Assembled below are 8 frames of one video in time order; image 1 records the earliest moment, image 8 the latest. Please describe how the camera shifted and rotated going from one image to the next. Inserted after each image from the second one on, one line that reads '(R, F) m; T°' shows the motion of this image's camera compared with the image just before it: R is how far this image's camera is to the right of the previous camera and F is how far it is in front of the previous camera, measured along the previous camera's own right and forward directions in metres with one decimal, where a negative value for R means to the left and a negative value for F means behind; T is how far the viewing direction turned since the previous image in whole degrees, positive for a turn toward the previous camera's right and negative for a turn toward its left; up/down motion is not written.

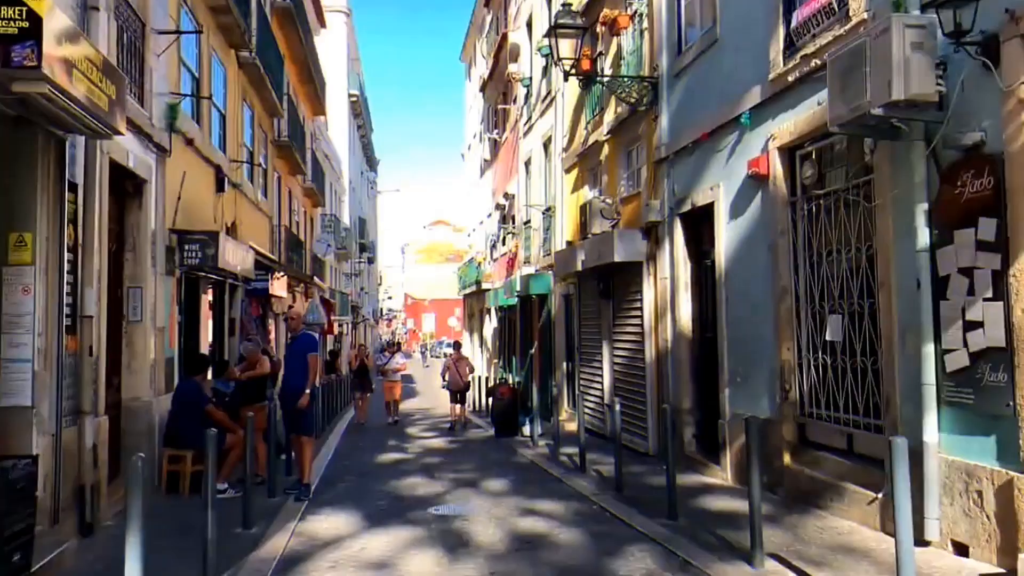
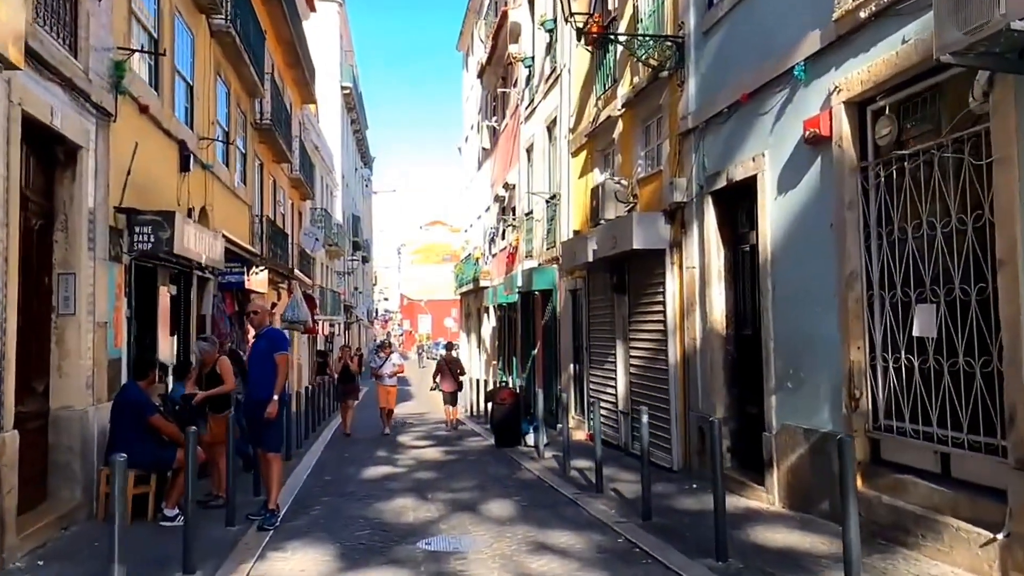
(-0.1, +1.7) m; 0°
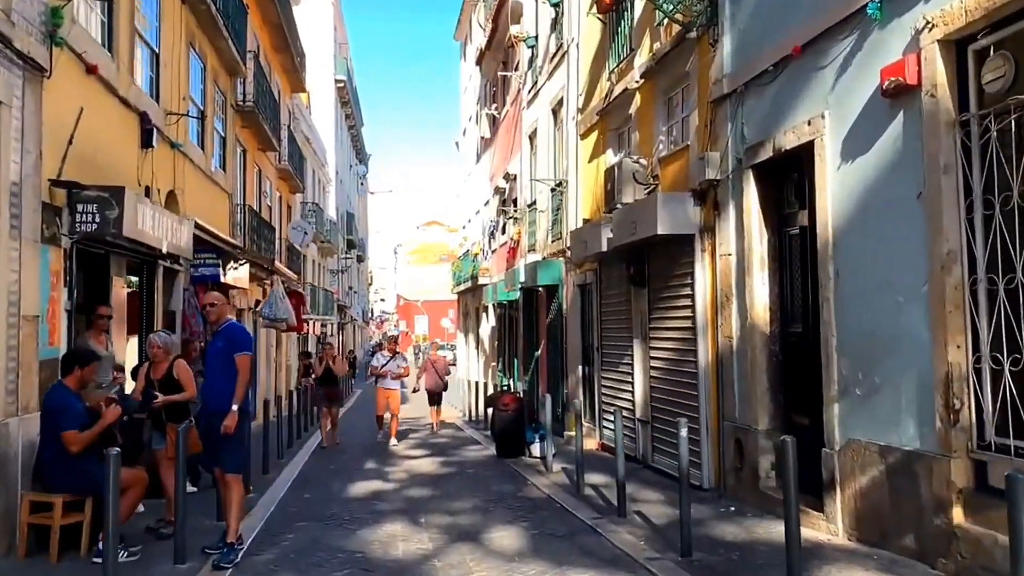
(-0.1, +1.5) m; 0°
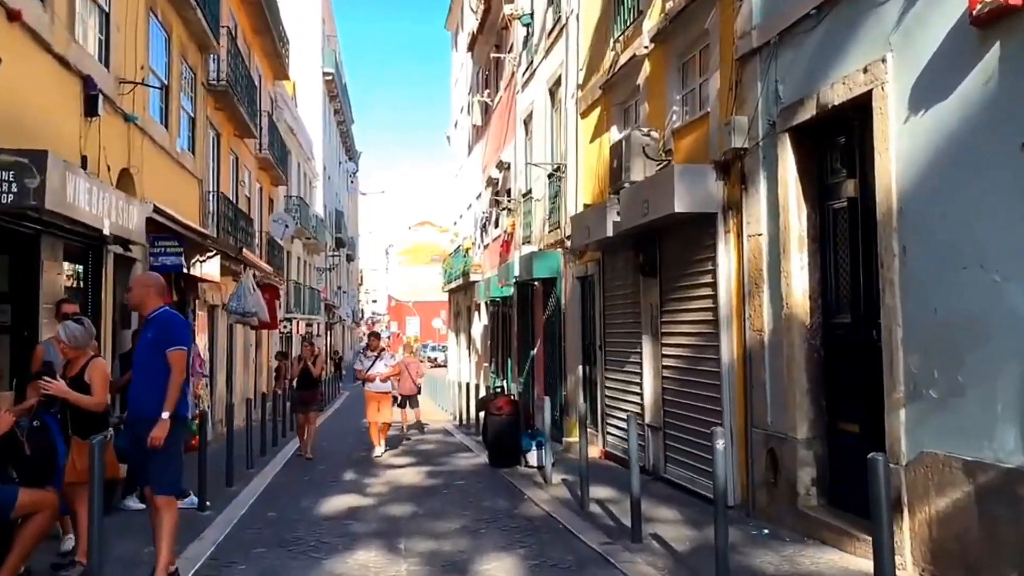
(0.0, +1.3) m; 0°
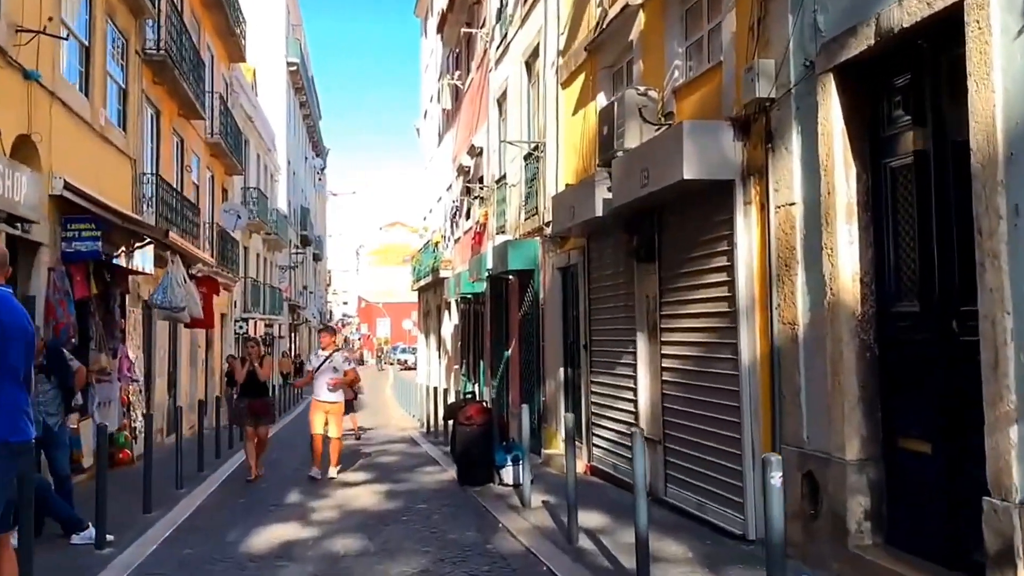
(0.0, +1.7) m; +2°
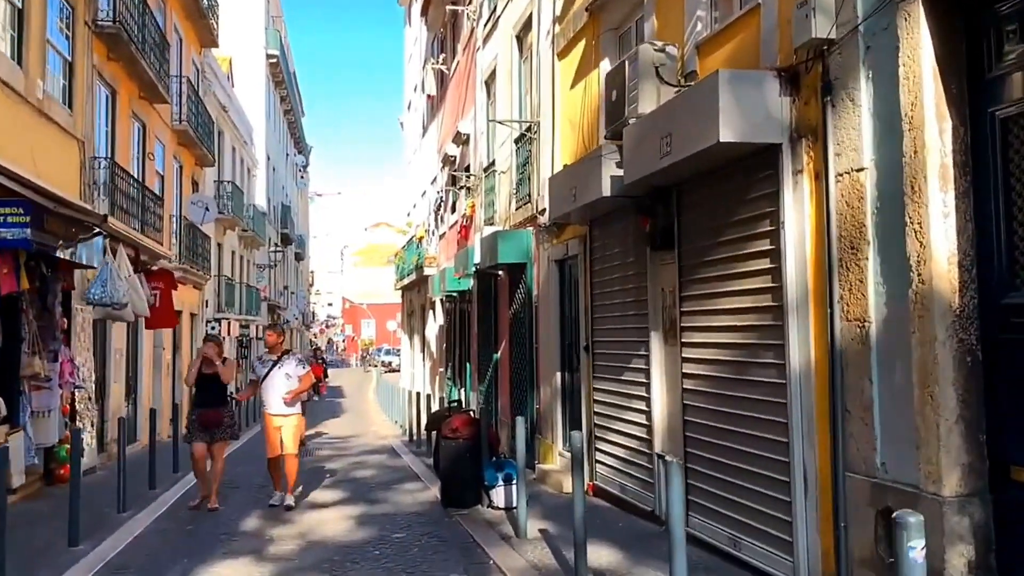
(-0.1, +1.4) m; +1°
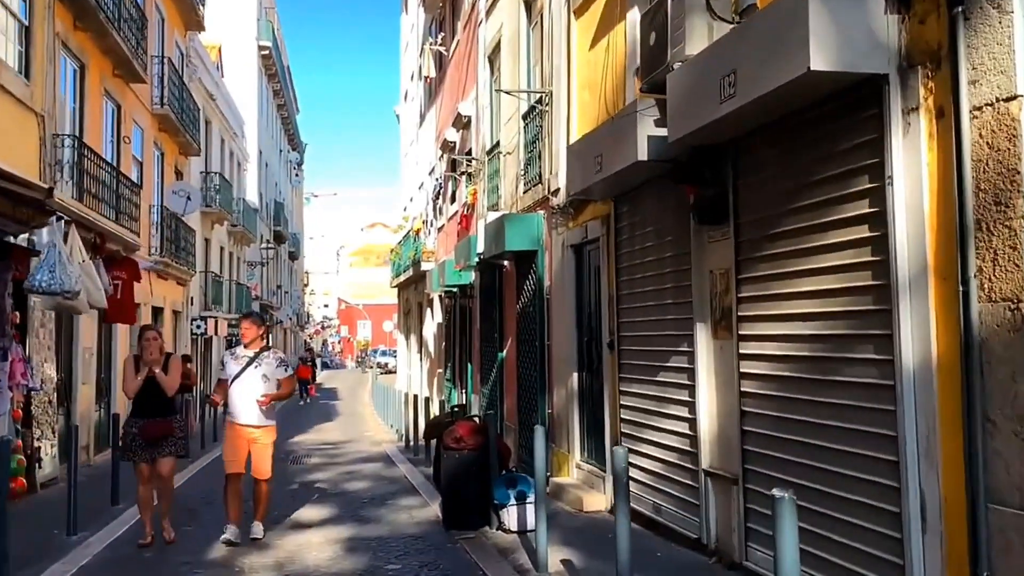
(-0.2, +1.3) m; 0°
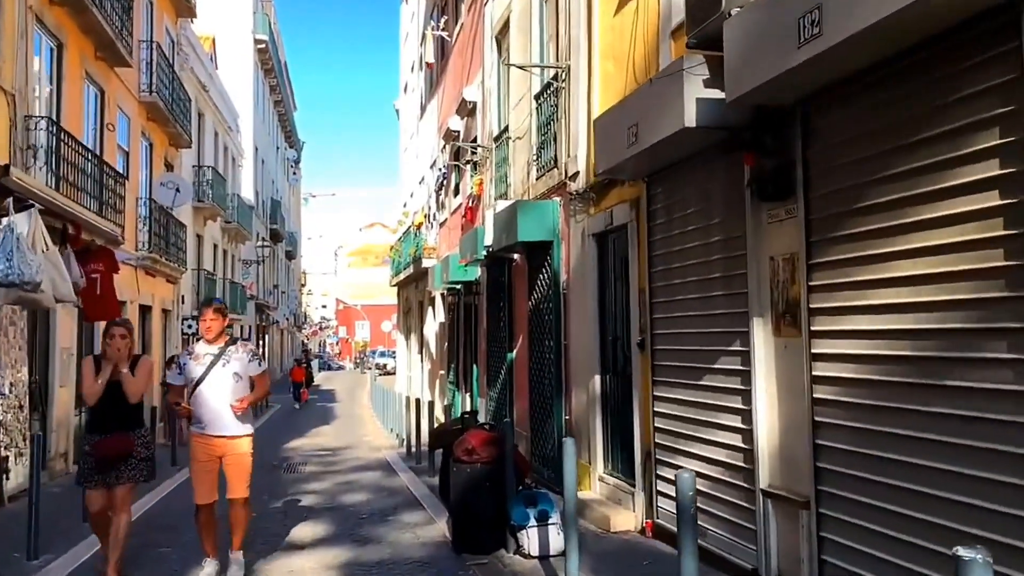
(-0.2, +1.0) m; 0°
